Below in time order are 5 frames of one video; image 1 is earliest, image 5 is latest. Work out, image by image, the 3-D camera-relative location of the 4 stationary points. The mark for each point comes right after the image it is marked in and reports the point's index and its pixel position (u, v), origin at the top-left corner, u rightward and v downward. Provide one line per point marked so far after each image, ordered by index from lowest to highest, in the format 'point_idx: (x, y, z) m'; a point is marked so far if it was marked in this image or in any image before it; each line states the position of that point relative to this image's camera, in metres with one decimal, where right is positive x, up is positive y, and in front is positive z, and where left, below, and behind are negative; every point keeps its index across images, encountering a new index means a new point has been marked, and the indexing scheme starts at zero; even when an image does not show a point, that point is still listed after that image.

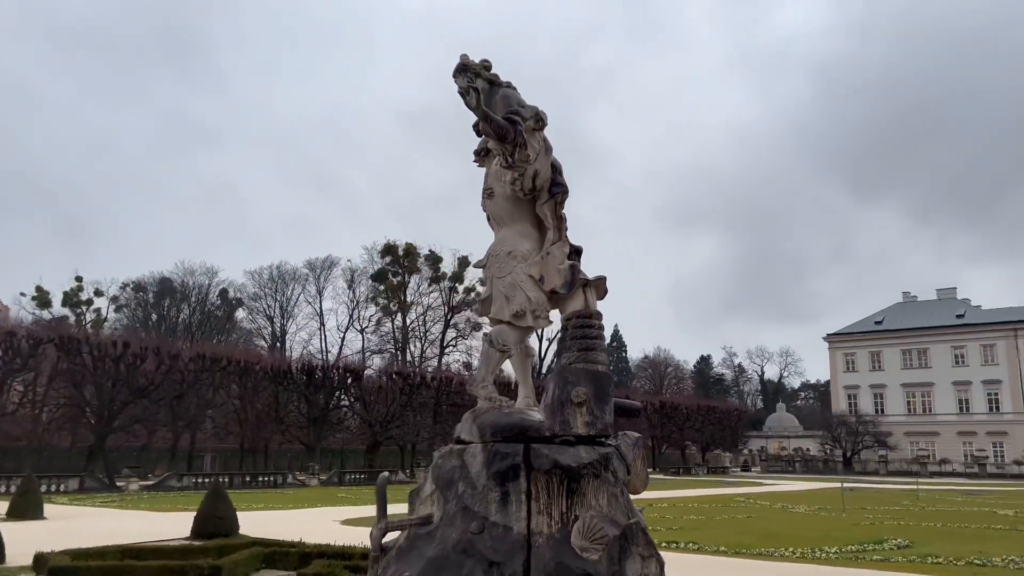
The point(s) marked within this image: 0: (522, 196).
0: (+0.1, +0.6, +5.8) m
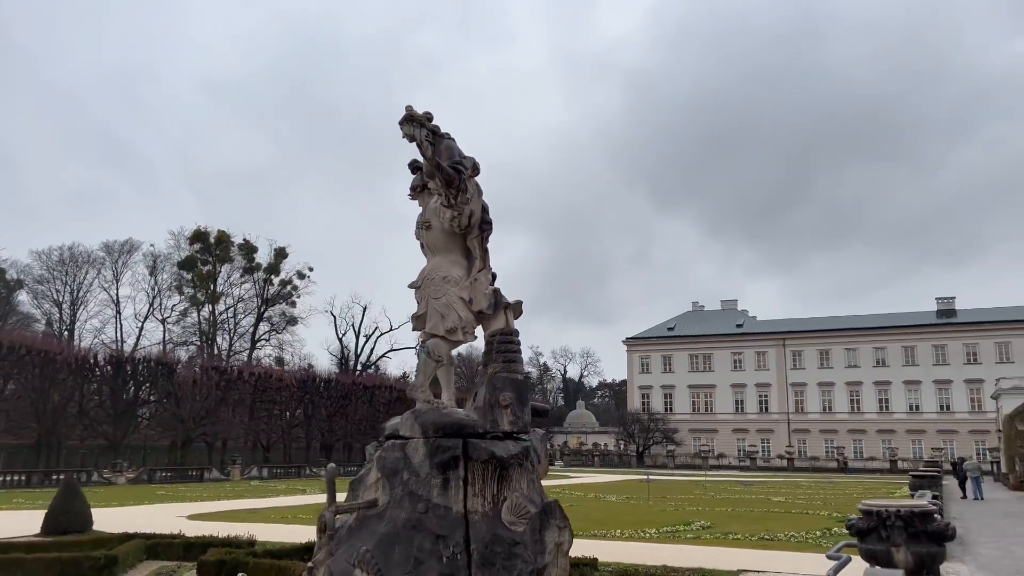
0: (-0.5, +0.5, +6.8) m
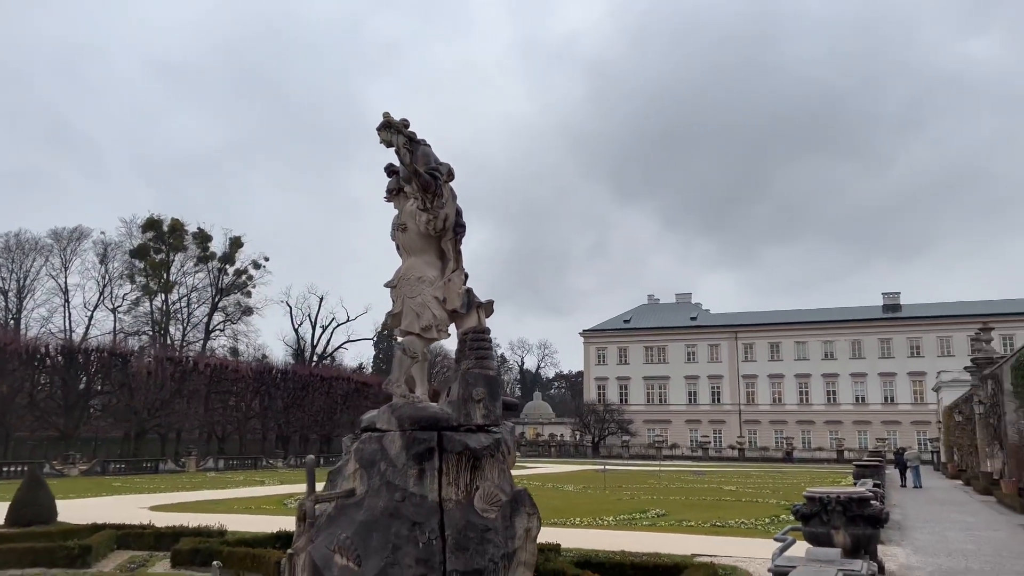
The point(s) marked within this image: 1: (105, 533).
0: (-0.7, +0.5, +7.2) m
1: (-4.8, -2.9, +9.6) m
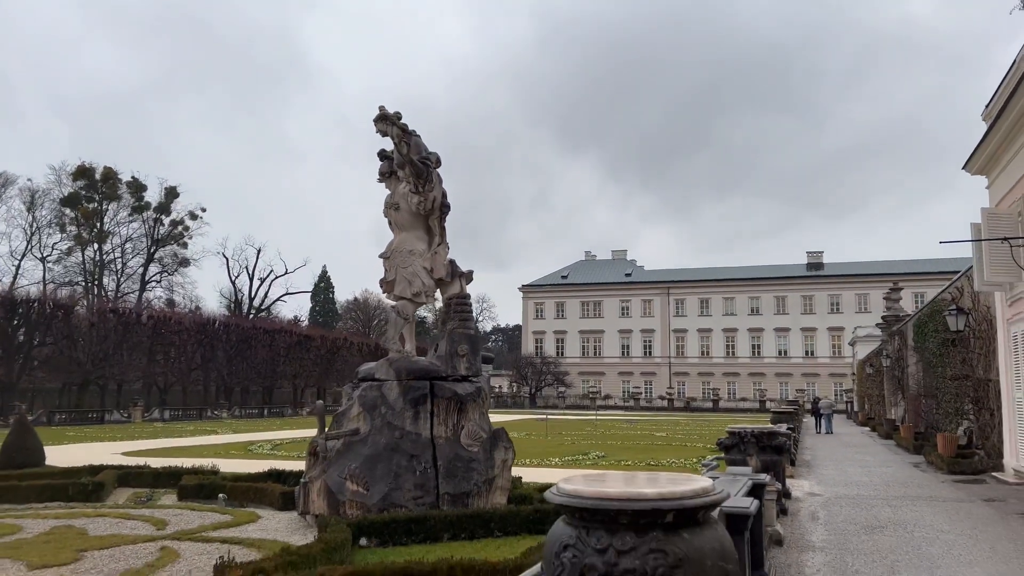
0: (-0.9, +0.8, +8.3) m
1: (-5.2, -2.4, +10.6) m
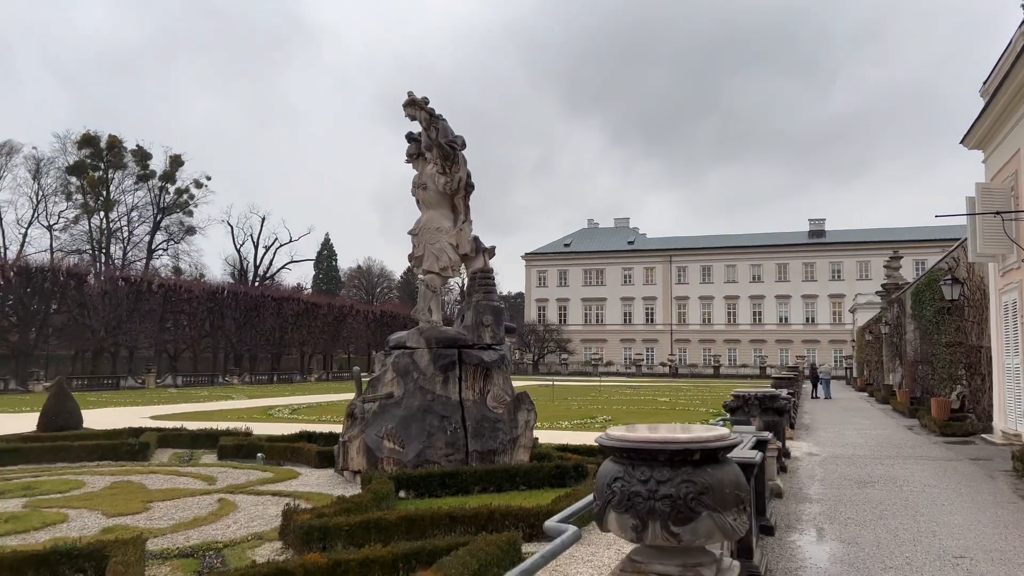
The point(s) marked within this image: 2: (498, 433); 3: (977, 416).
0: (-0.7, +1.1, +8.9) m
1: (-5.0, -2.0, +11.3) m
2: (-0.2, -1.5, +8.2) m
3: (+9.0, -2.5, +15.9) m
